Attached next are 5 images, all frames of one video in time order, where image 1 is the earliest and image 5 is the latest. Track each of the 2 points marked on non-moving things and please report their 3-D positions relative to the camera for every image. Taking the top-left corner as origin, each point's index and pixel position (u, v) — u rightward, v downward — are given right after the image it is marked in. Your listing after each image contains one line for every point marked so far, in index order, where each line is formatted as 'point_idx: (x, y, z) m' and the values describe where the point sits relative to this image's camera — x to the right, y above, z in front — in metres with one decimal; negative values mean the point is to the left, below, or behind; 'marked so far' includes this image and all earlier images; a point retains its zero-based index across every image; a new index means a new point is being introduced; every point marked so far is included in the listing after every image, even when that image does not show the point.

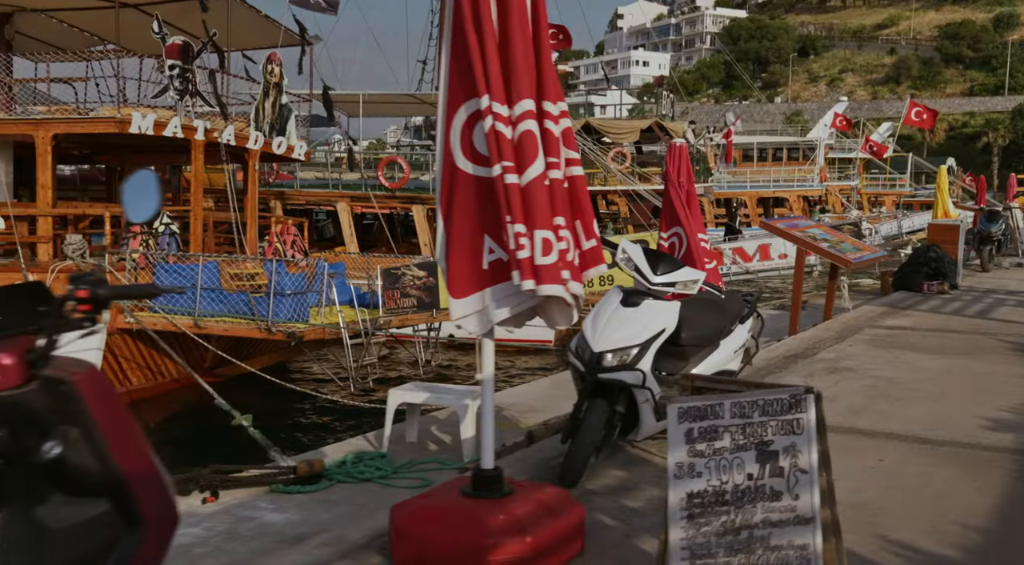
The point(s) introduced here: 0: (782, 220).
0: (+3.0, +0.7, +10.6) m
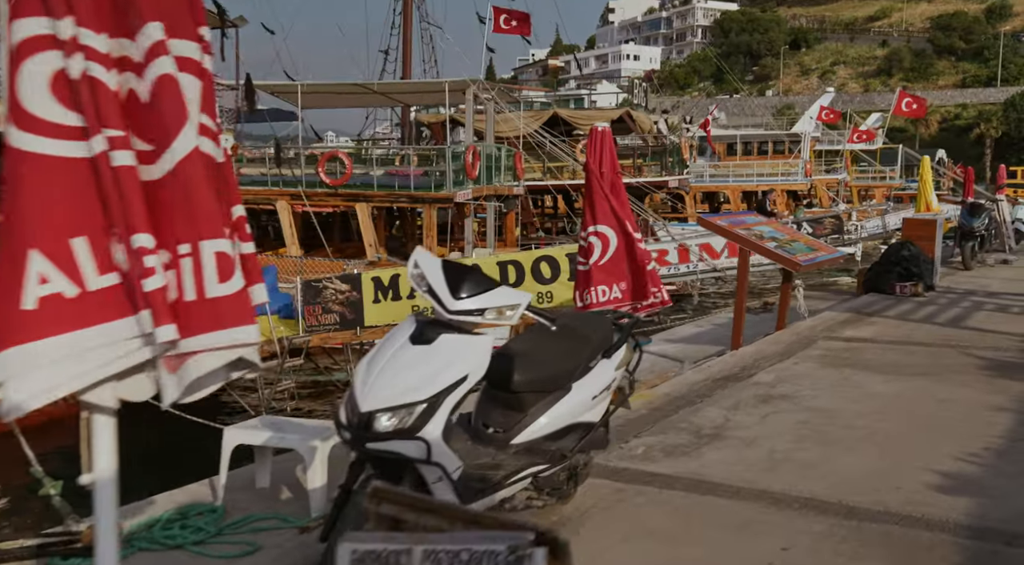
0: (+2.1, +0.7, +9.3) m
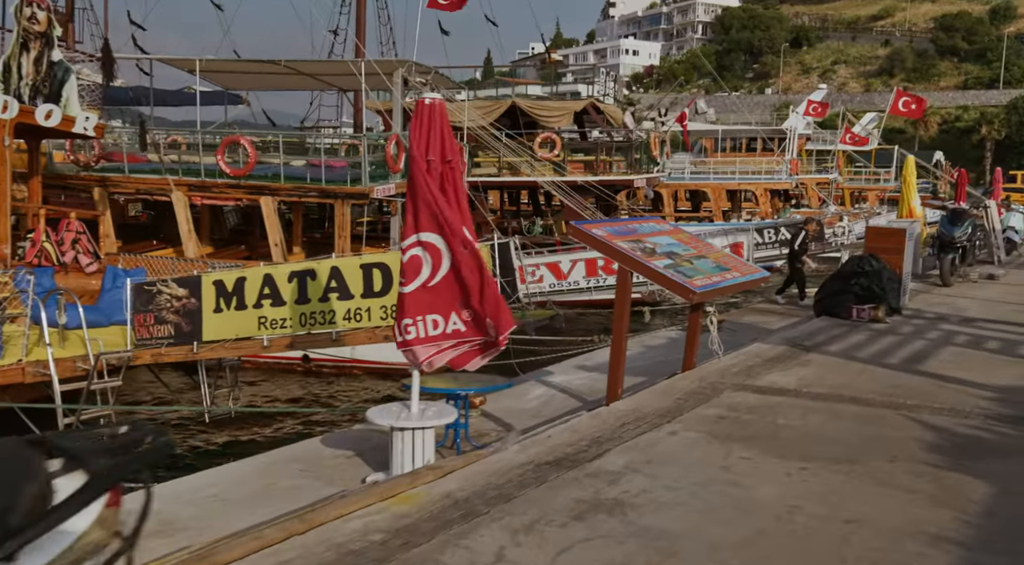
0: (+0.7, +0.5, +7.1) m
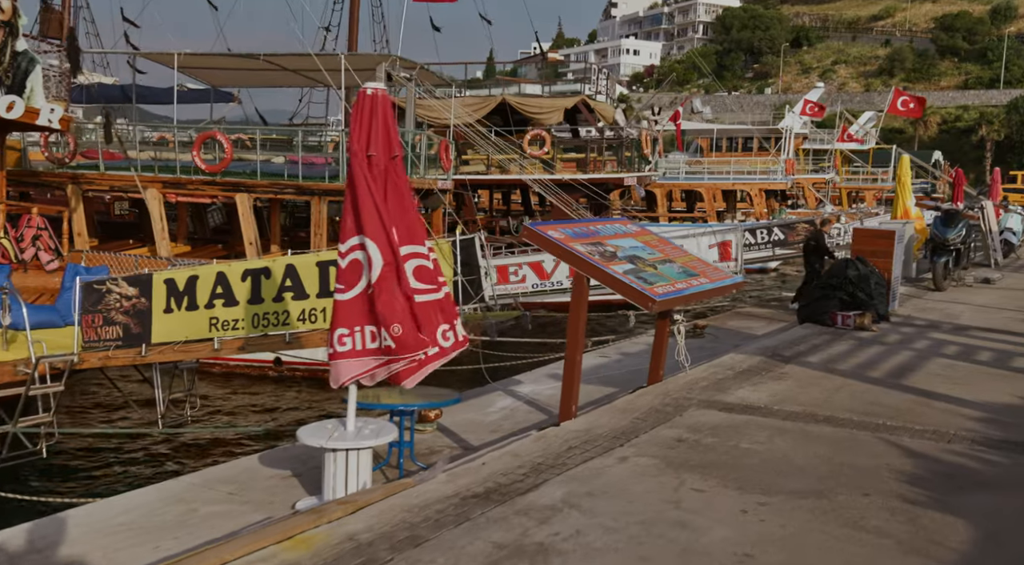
0: (+0.3, +0.4, +6.5) m
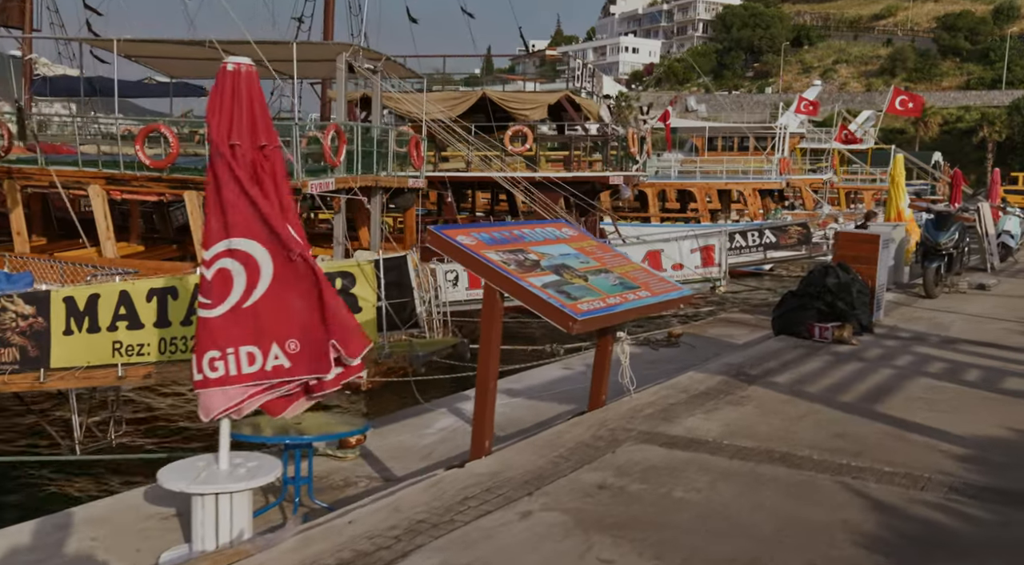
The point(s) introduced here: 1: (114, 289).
0: (-0.2, +0.3, +5.7) m
1: (-3.6, 0.0, +8.6) m
